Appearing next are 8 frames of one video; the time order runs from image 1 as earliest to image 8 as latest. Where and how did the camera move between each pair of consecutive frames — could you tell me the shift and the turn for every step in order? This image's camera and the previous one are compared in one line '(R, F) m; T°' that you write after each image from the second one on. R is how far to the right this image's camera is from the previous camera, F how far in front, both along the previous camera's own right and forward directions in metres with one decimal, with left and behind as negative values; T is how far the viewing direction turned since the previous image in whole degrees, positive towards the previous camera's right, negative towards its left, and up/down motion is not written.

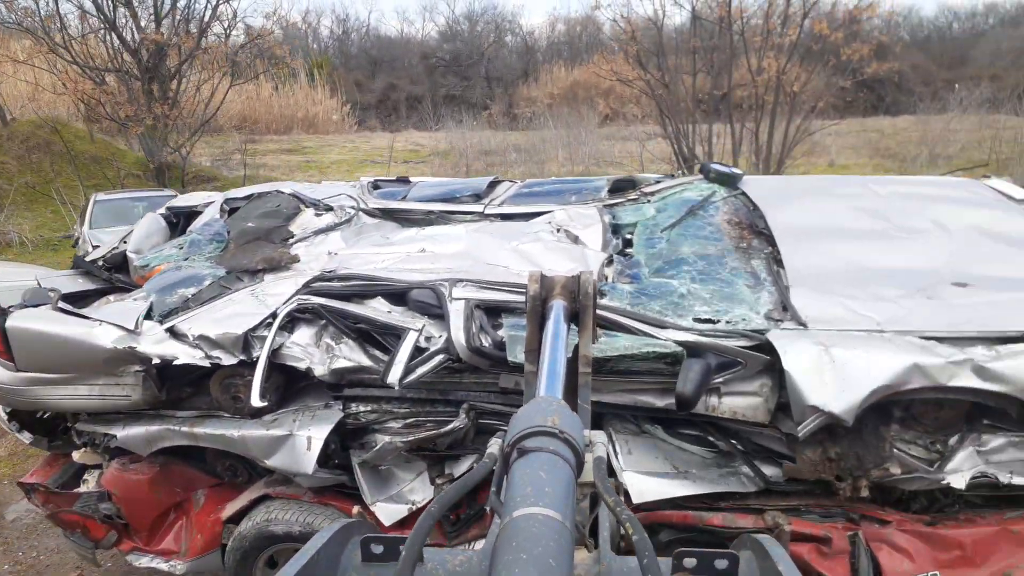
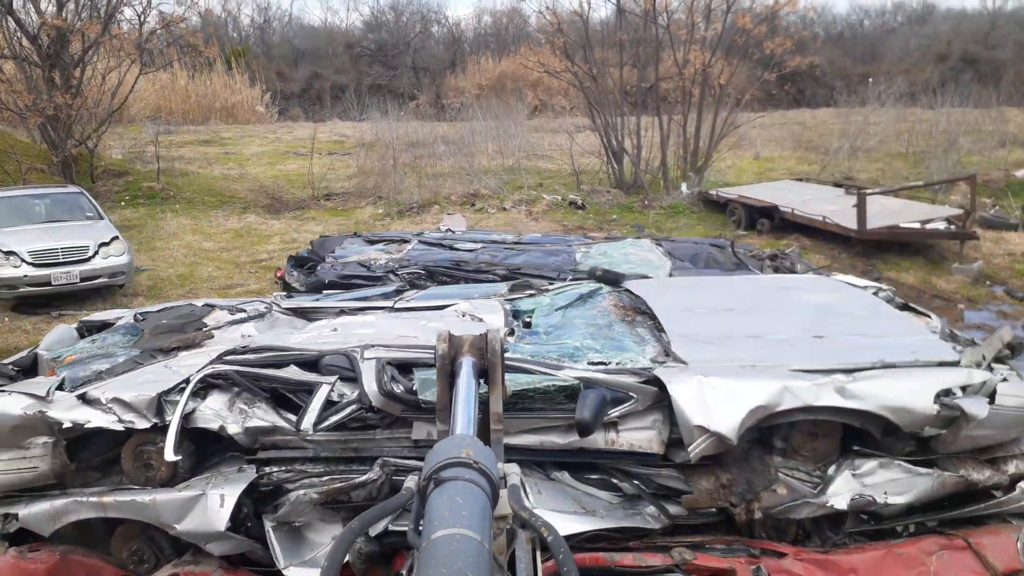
(0.0, +0.2) m; +5°
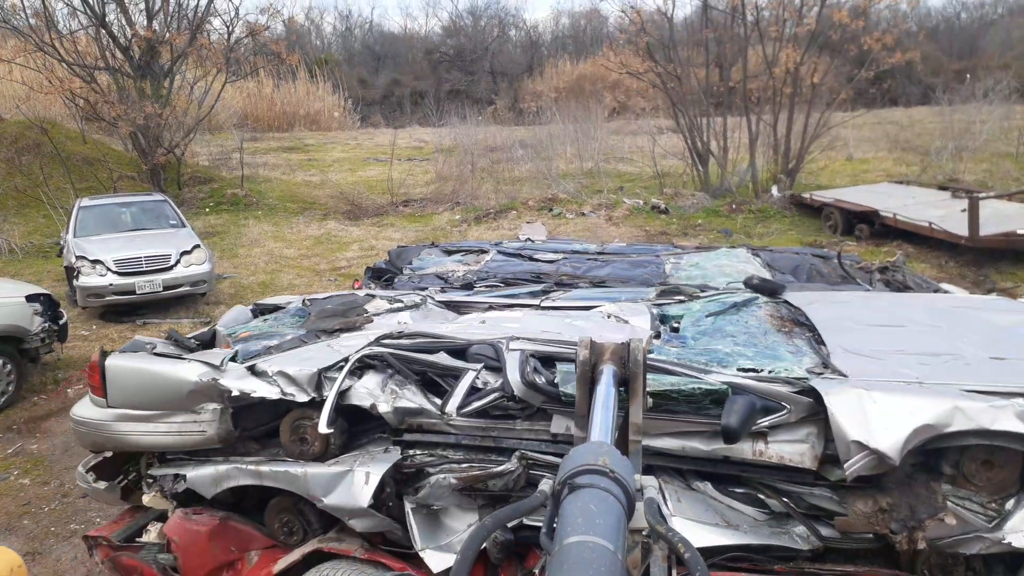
(-0.1, +0.3) m; -5°
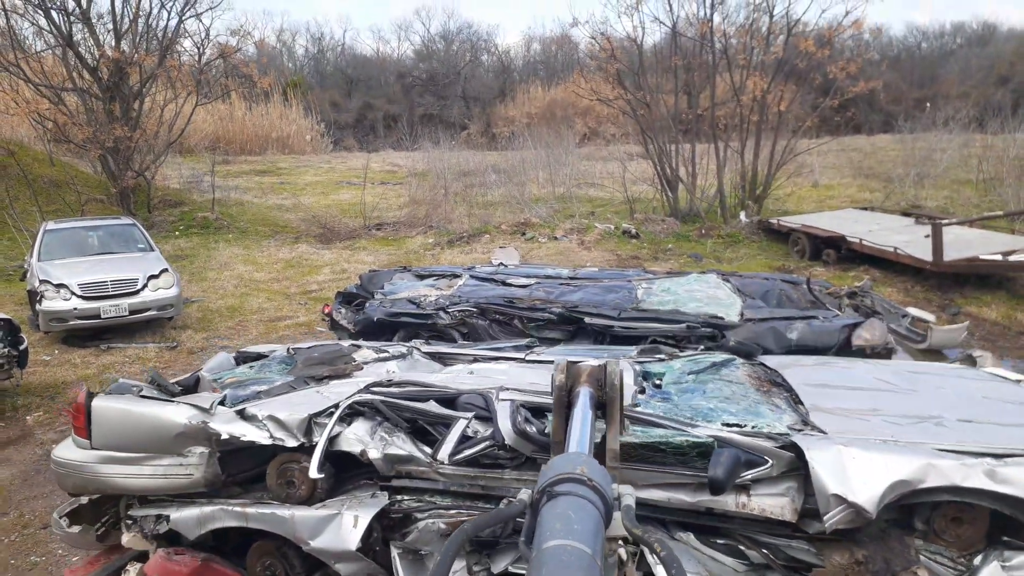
(0.0, 0.0) m; +2°
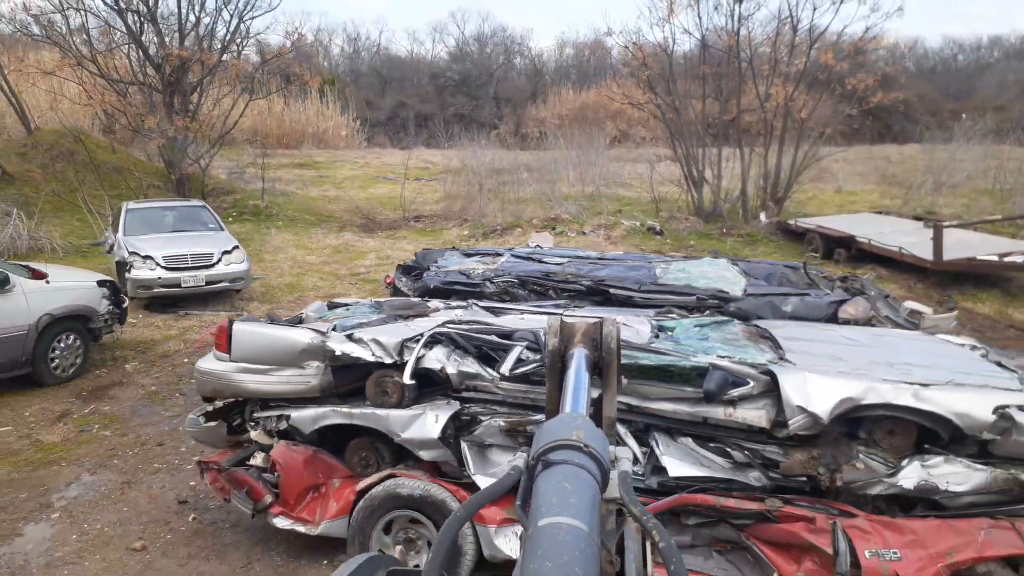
(-0.1, -0.9) m; -2°
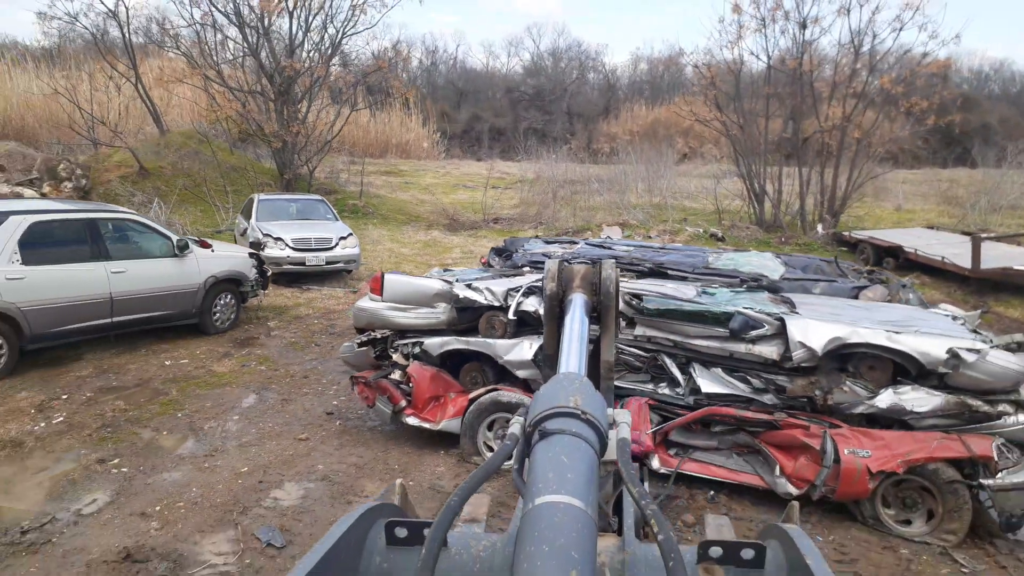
(-0.1, -1.3) m; -5°
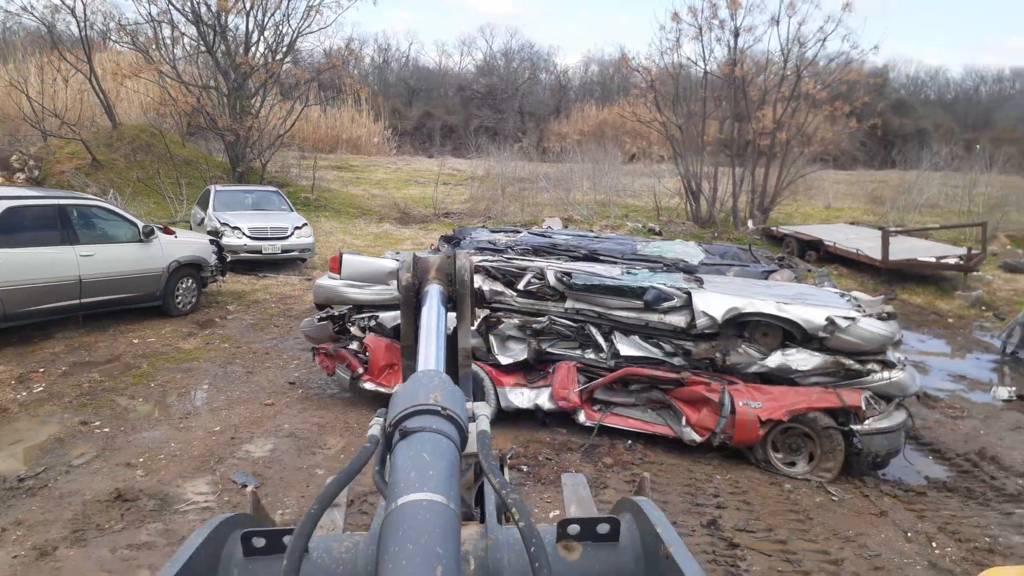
(0.0, -0.7) m; +3°
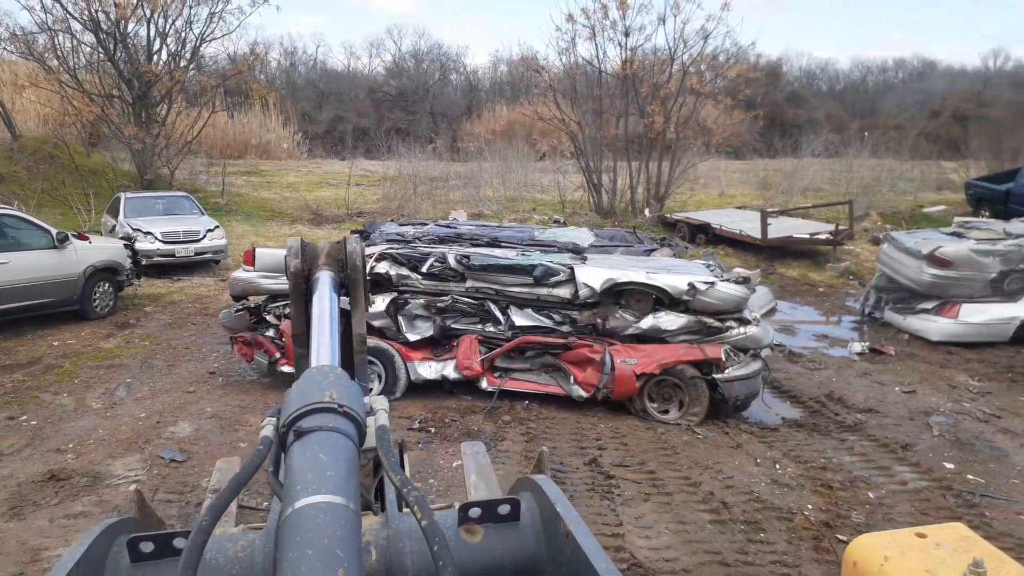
(+0.1, -0.6) m; +6°
